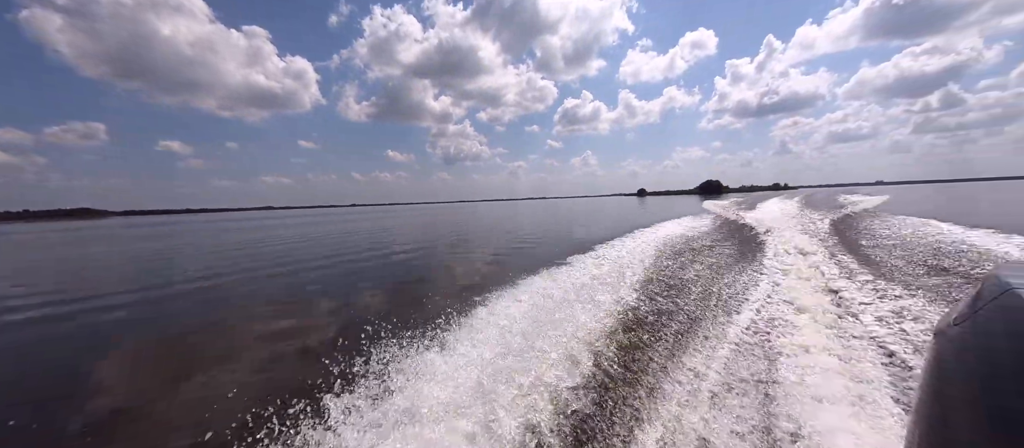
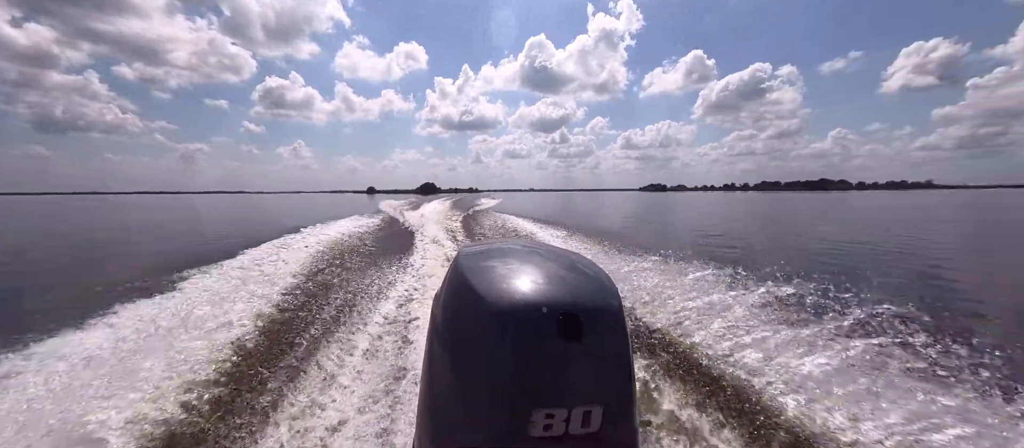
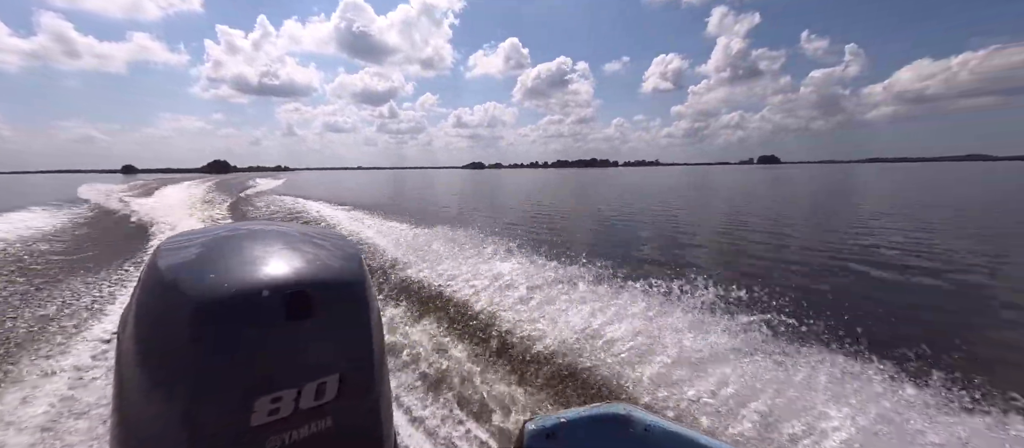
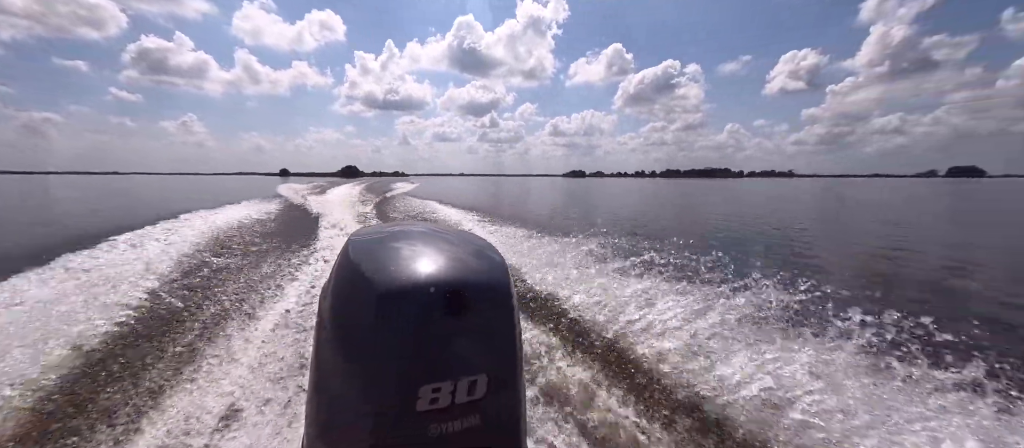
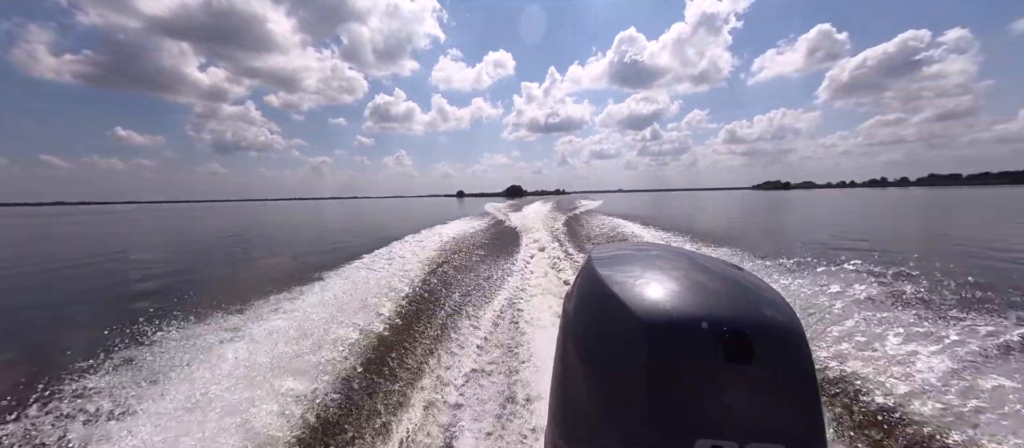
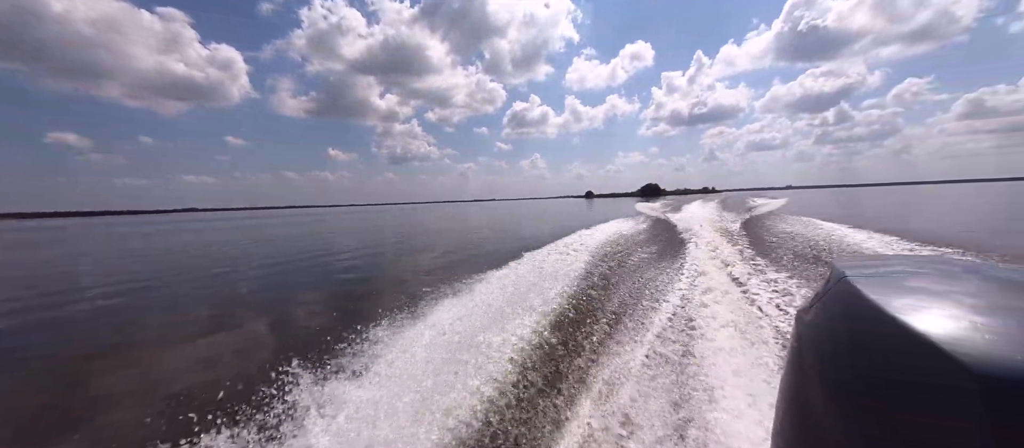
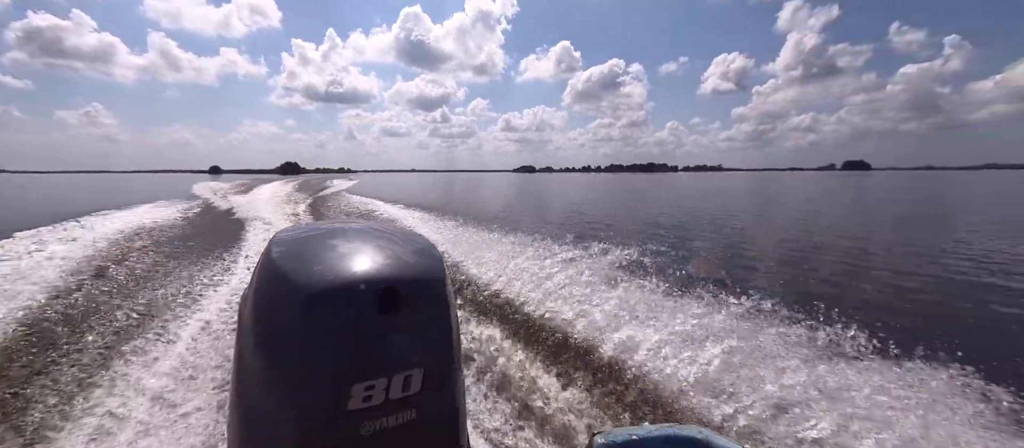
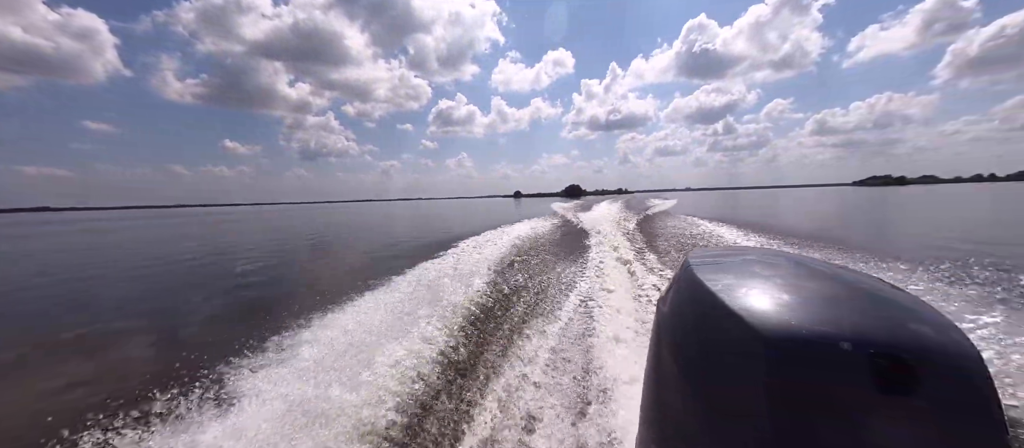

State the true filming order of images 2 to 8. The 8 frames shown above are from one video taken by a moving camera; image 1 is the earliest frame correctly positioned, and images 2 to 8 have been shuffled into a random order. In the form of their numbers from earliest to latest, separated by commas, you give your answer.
6, 8, 5, 2, 4, 7, 3
